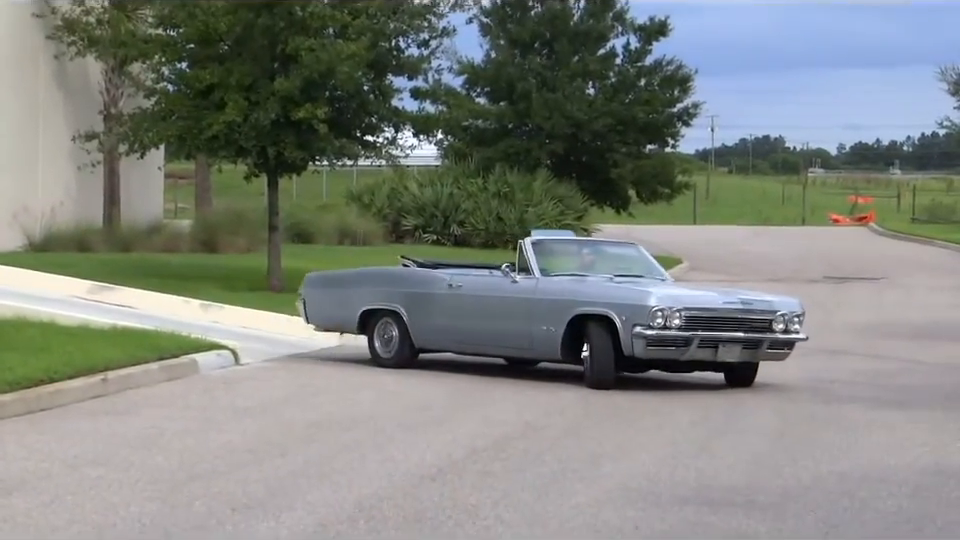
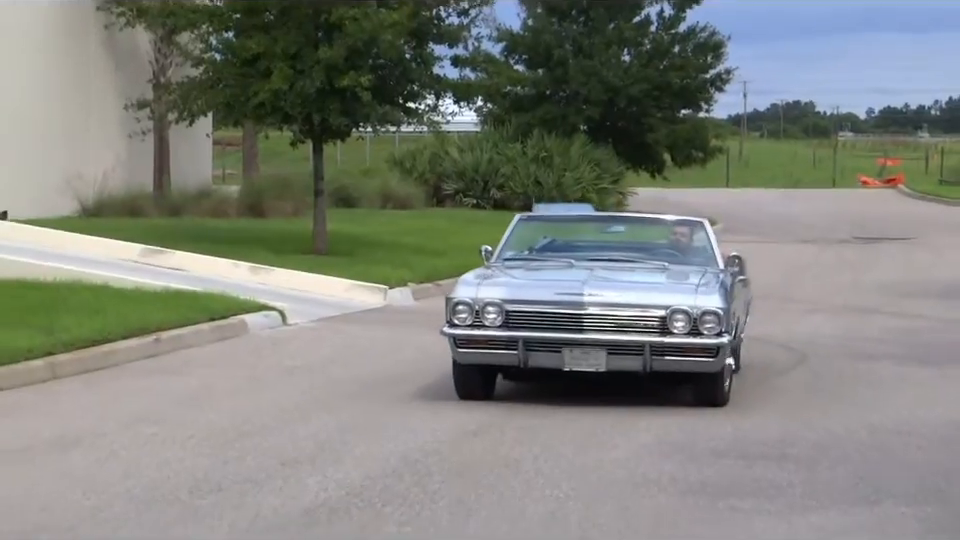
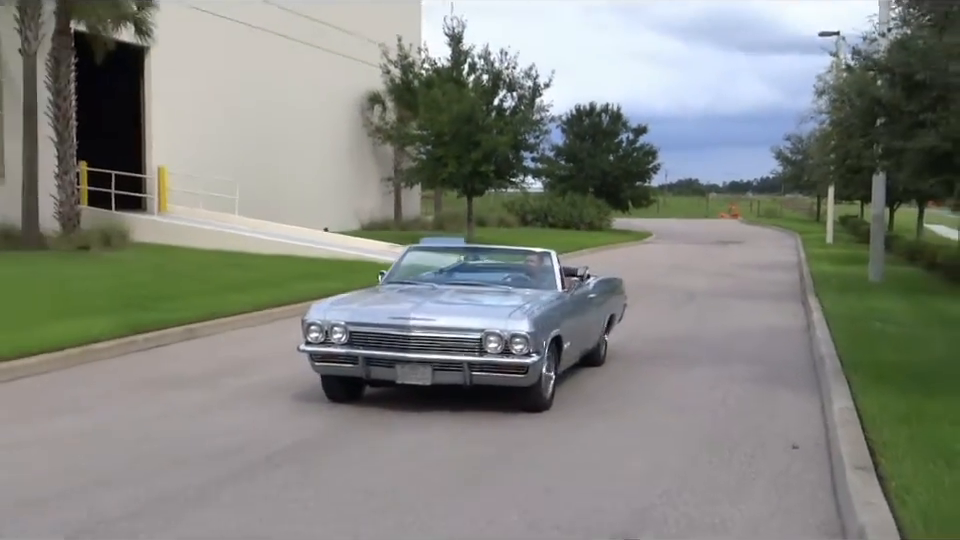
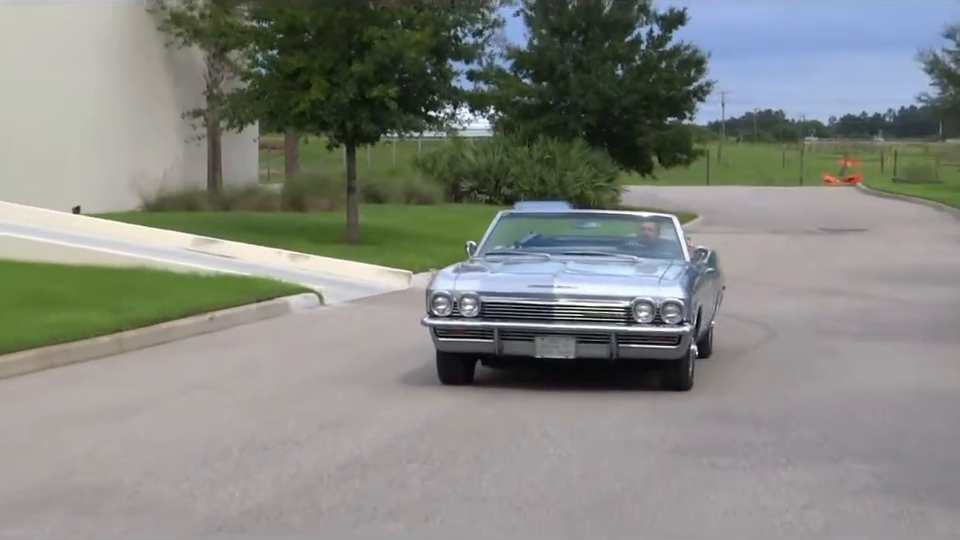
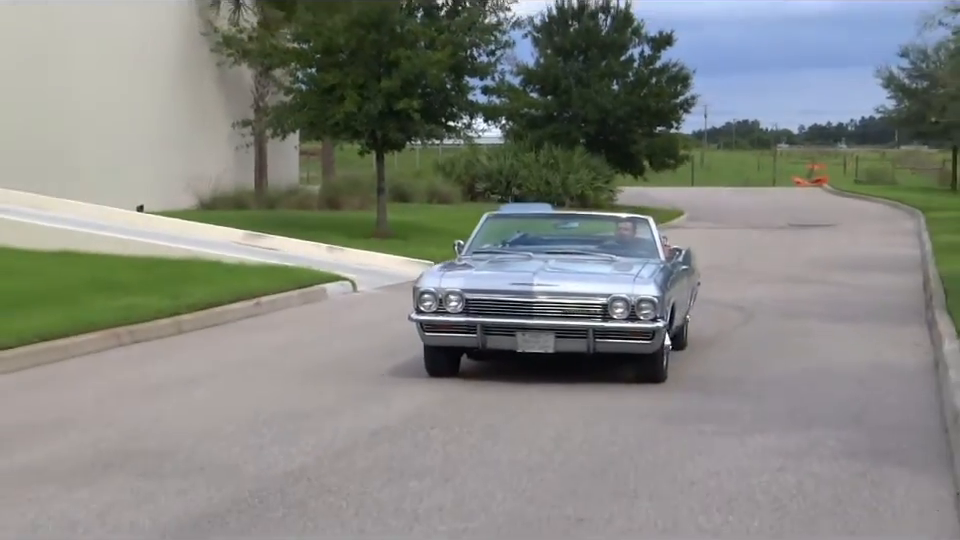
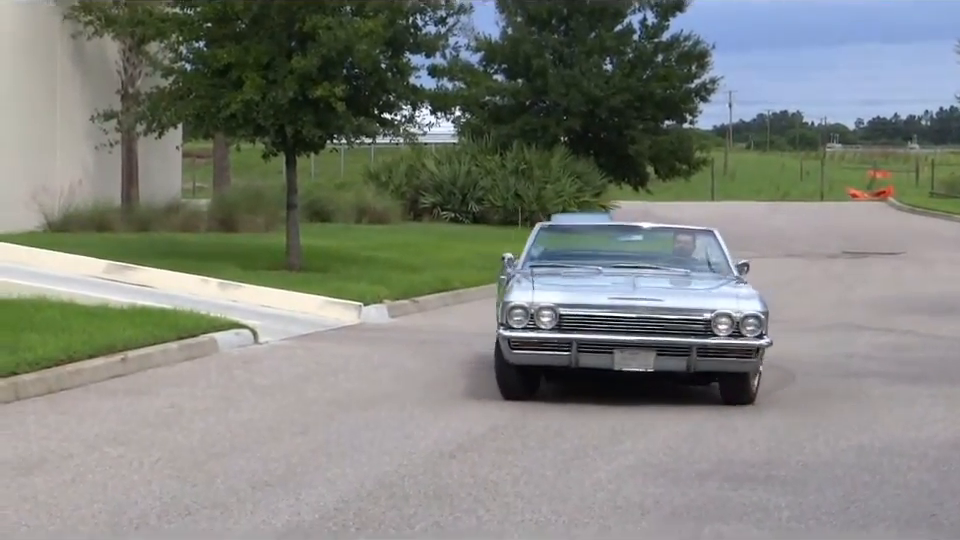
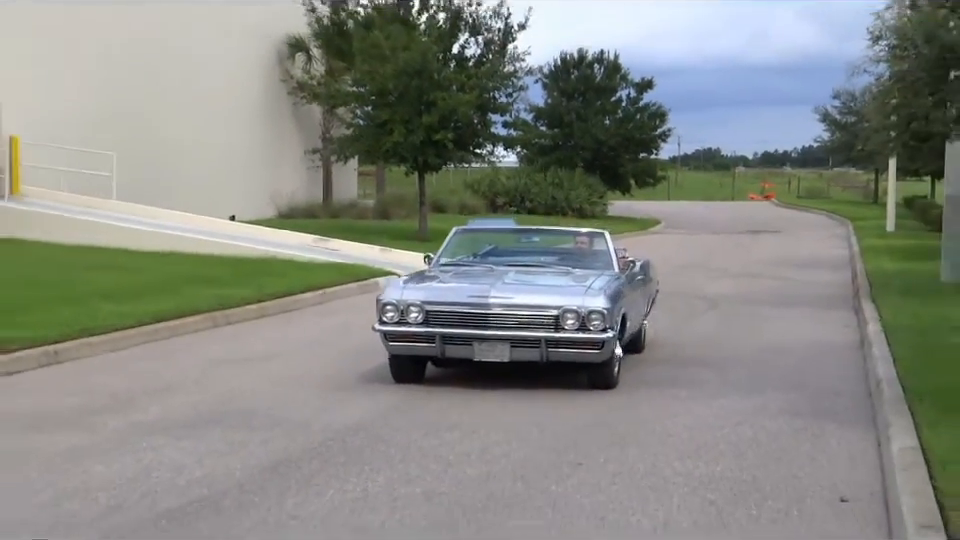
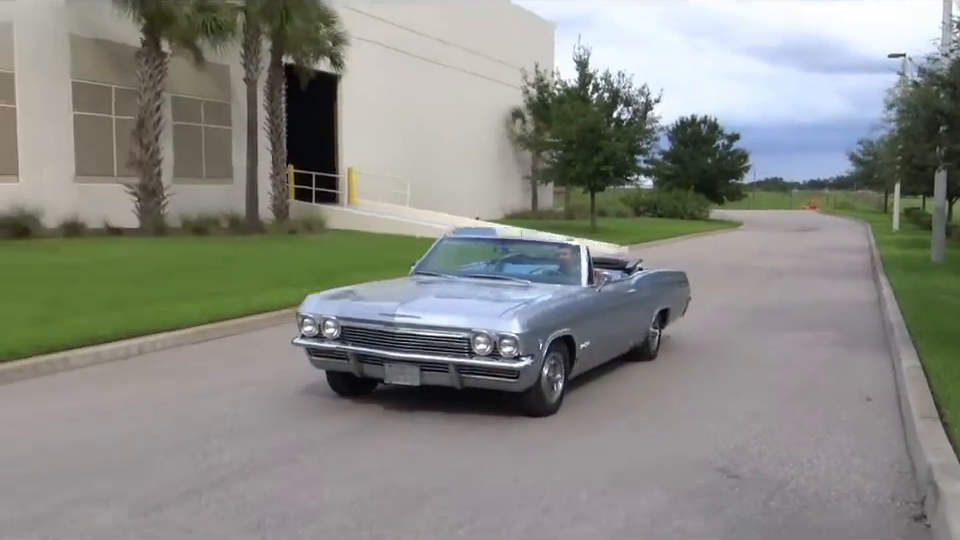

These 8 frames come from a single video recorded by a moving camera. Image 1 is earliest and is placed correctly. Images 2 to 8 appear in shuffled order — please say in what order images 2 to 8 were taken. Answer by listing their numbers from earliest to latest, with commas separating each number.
6, 2, 4, 5, 7, 3, 8
